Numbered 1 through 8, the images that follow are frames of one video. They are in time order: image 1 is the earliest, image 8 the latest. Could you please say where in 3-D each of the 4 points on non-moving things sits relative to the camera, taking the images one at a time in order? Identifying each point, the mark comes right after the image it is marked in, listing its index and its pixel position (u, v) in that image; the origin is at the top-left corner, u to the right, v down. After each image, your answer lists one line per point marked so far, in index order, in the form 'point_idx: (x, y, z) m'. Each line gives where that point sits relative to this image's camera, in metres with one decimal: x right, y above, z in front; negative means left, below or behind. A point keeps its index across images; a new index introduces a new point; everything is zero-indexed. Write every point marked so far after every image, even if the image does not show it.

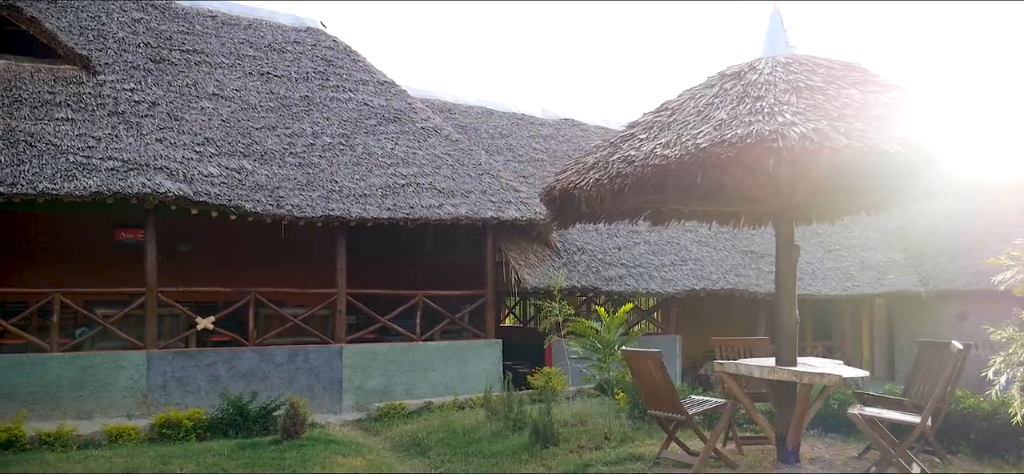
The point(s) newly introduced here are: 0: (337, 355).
0: (-2.6, -1.8, +12.9) m
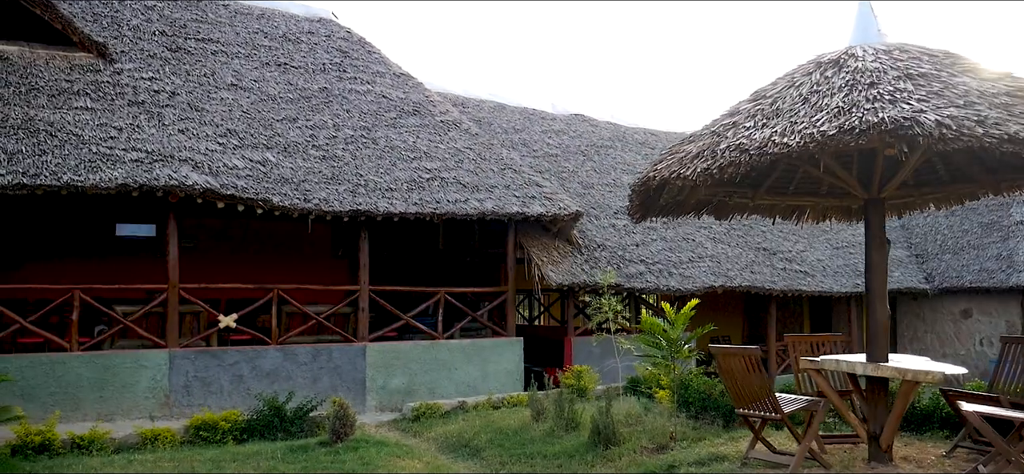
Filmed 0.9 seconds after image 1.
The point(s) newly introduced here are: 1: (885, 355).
0: (-2.2, -1.7, +12.5) m
1: (+2.9, -0.9, +6.5) m
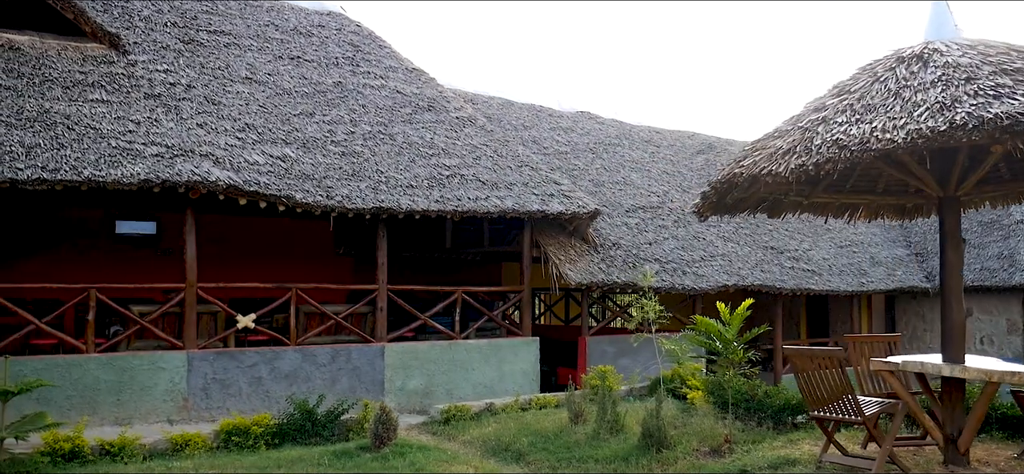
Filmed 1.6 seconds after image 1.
0: (-1.9, -1.7, +12.3) m
1: (+3.4, -0.9, +6.4) m
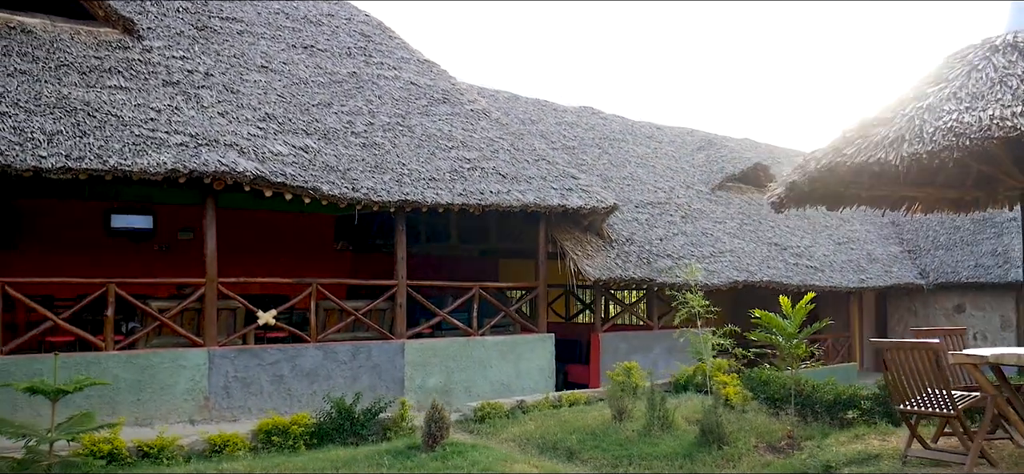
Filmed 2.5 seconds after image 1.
0: (-1.6, -1.6, +12.0) m
1: (+4.0, -0.8, +6.3) m
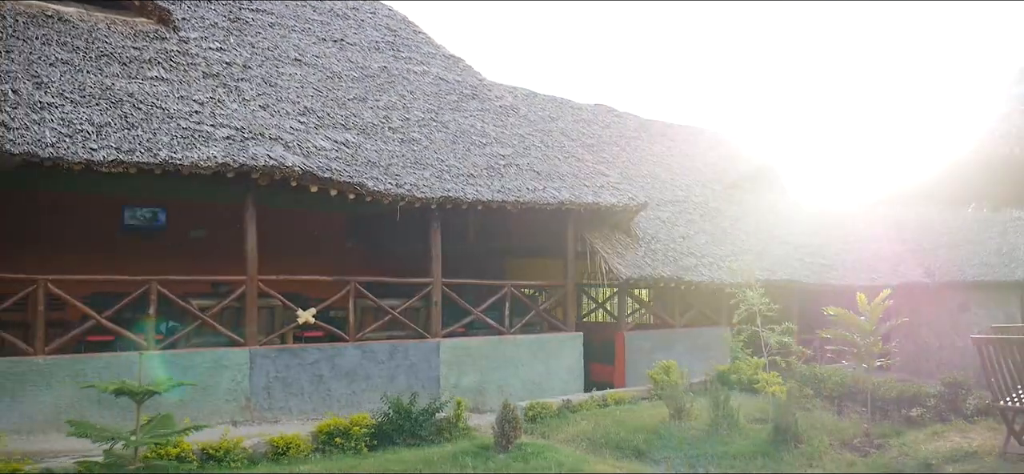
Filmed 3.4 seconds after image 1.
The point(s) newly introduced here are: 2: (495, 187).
0: (-1.1, -1.6, +11.8) m
1: (+4.7, -0.8, +6.3) m
2: (-0.2, +0.7, +11.5) m
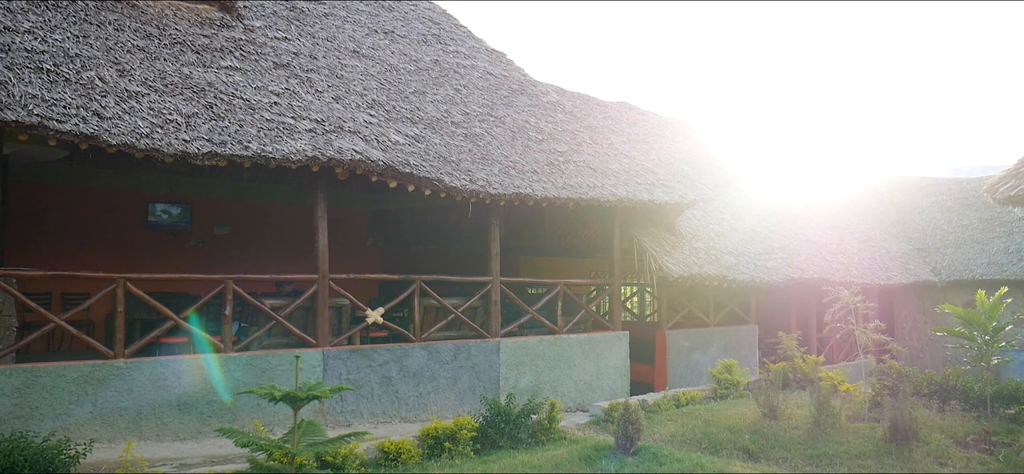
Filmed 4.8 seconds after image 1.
0: (-0.2, -1.5, +11.5) m
1: (+5.8, -0.8, +6.4) m
2: (+0.6, +0.7, +11.3) m
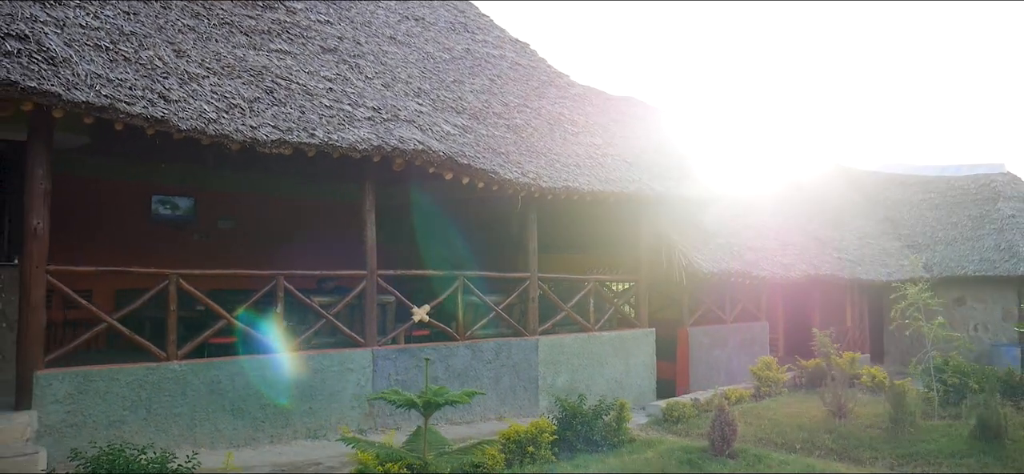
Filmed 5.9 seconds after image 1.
0: (+0.3, -1.5, +11.2) m
1: (+6.6, -0.8, +6.4) m
2: (+1.2, +0.8, +11.0) m
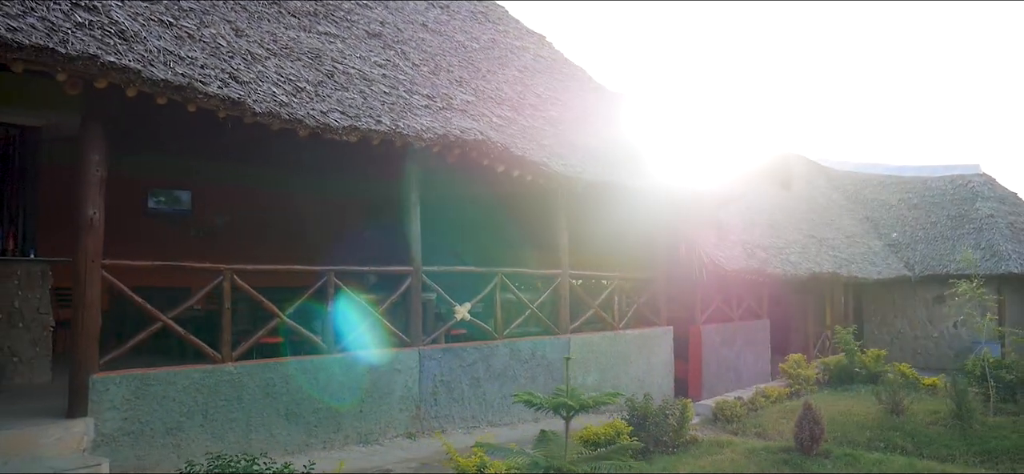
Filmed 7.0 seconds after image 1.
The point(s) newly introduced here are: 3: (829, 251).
0: (+0.7, -1.4, +10.9) m
1: (+7.4, -0.7, +6.6) m
2: (+1.6, +0.8, +10.8) m
3: (+6.8, -0.3, +18.1) m
